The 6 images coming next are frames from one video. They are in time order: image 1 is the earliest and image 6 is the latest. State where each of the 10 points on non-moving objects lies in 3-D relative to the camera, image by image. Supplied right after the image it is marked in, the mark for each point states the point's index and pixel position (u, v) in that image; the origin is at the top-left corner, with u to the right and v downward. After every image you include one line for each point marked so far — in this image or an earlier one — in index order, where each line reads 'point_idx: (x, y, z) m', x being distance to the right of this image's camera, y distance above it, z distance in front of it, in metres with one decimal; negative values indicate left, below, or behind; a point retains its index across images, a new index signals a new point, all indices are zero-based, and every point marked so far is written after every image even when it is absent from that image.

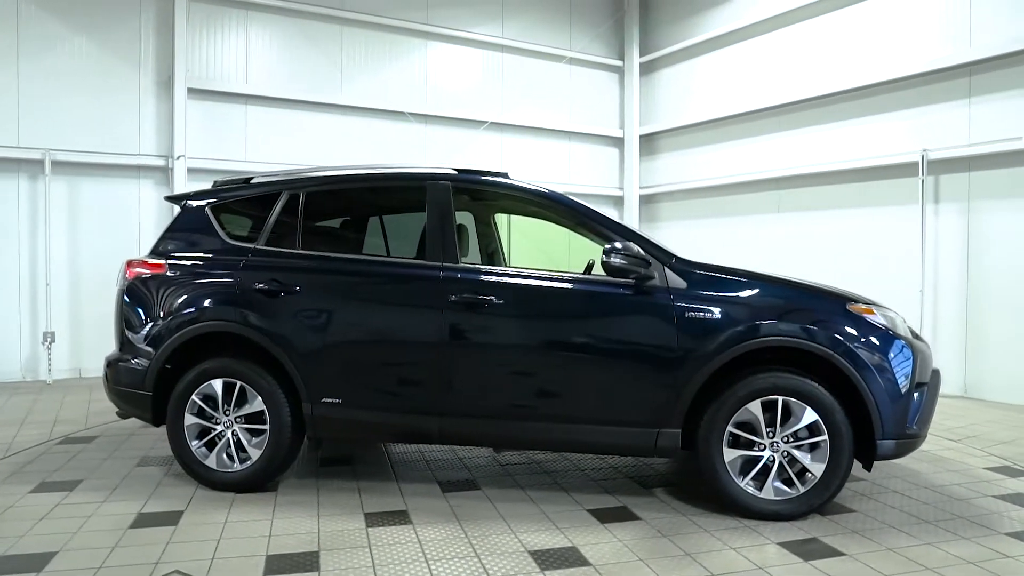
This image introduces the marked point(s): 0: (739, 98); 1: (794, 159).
0: (+3.2, +2.8, +9.9) m
1: (+3.7, +1.8, +9.1) m
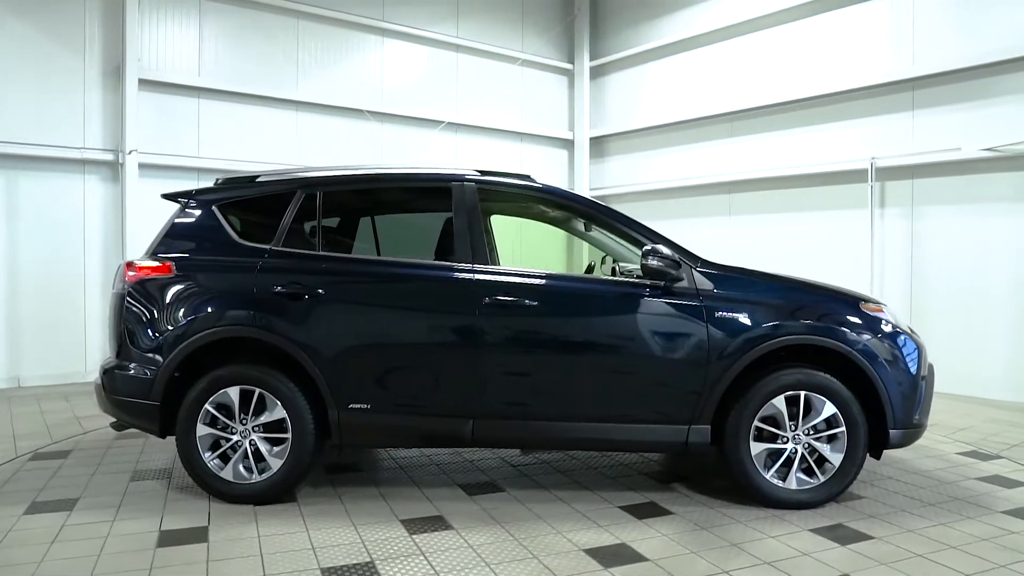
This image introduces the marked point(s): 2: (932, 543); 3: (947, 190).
0: (+2.6, +2.8, +10.2) m
1: (+3.2, +1.8, +9.5) m
2: (+1.9, -1.2, +3.1) m
3: (+4.7, +1.1, +7.3) m
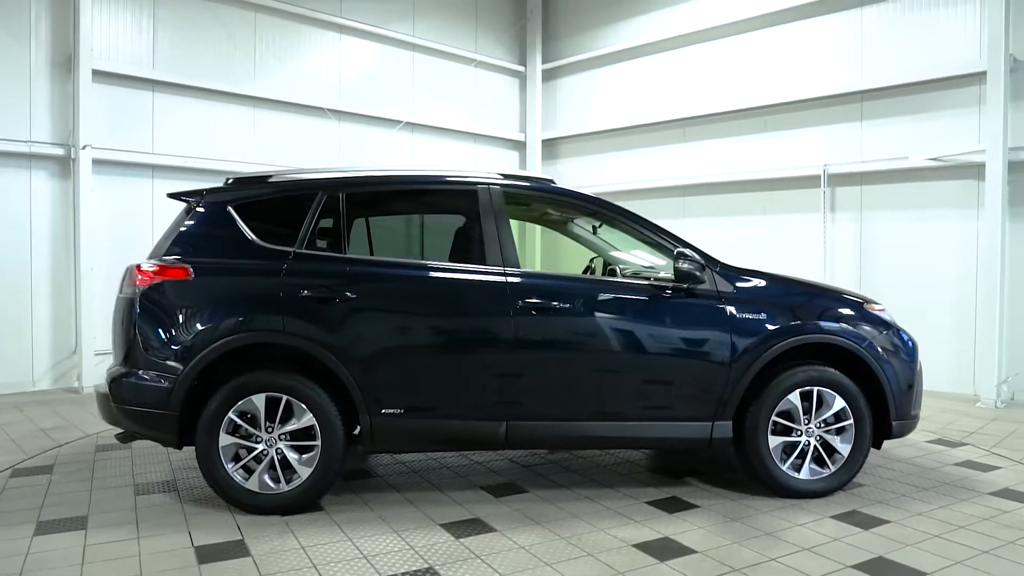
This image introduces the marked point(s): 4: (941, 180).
0: (+2.0, +2.8, +10.5) m
1: (+2.7, +1.8, +9.9) m
2: (+2.1, -1.2, +3.3) m
3: (+4.4, +1.1, +7.8) m
4: (+4.7, +1.2, +7.4) m
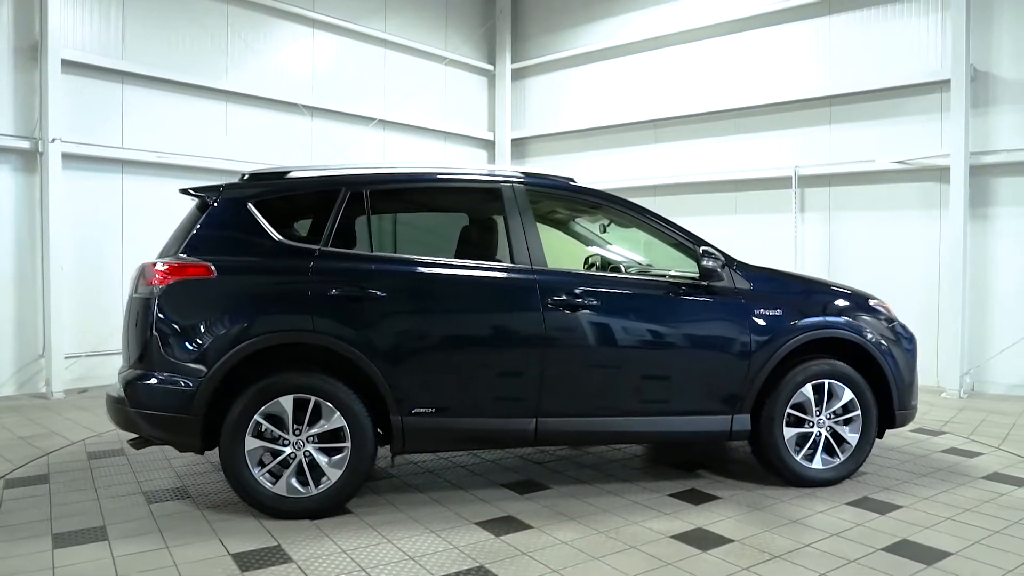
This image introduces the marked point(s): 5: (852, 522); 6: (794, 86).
0: (+1.6, +2.8, +10.7) m
1: (+2.3, +1.8, +10.1) m
2: (+2.3, -1.2, +3.5) m
3: (+4.2, +1.1, +8.2) m
4: (+4.6, +1.2, +7.8) m
5: (+1.7, -1.2, +3.3) m
6: (+3.6, +2.6, +8.6) m
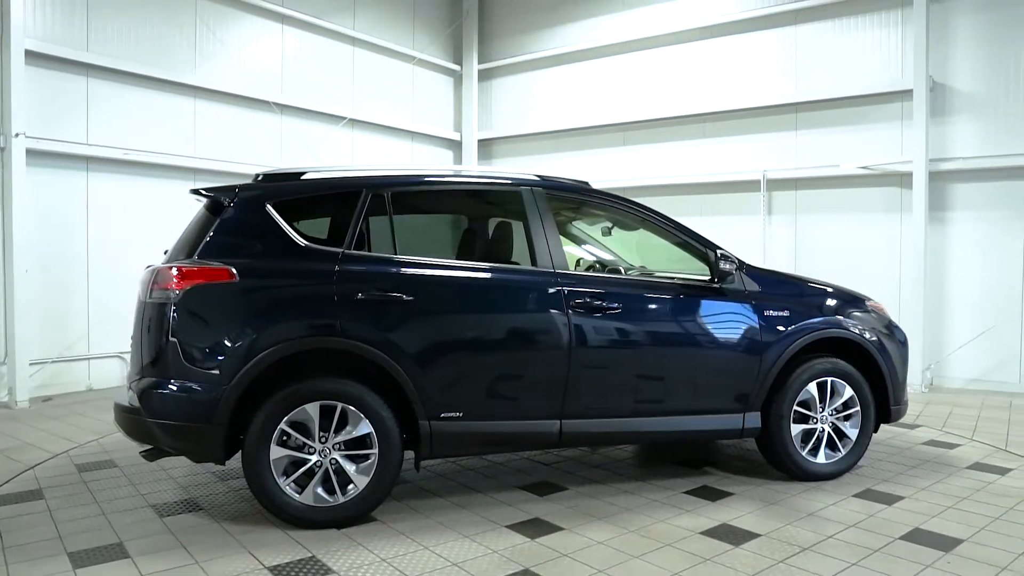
0: (+1.1, +2.8, +10.8) m
1: (+1.9, +1.8, +10.3) m
2: (+2.4, -1.2, +3.7) m
3: (+4.0, +1.1, +8.5) m
4: (+4.3, +1.2, +8.2) m
5: (+1.8, -1.2, +3.5) m
6: (+3.3, +2.6, +8.9) m
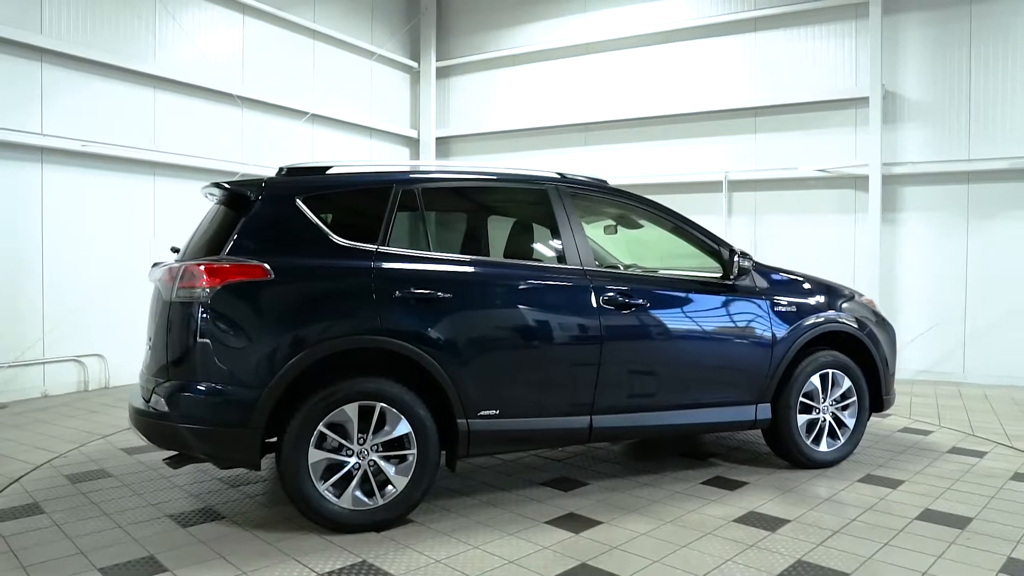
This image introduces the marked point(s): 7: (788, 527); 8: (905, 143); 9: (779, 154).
0: (+0.5, +2.8, +10.9) m
1: (+1.4, +1.8, +10.5) m
2: (+2.6, -1.1, +4.0) m
3: (+3.6, +1.1, +8.9) m
4: (+4.0, +1.3, +8.6) m
5: (+2.0, -1.2, +3.7) m
6: (+2.9, +2.6, +9.3) m
7: (+1.3, -1.2, +3.2) m
8: (+4.7, +1.7, +8.0) m
9: (+3.5, +1.8, +8.9) m
